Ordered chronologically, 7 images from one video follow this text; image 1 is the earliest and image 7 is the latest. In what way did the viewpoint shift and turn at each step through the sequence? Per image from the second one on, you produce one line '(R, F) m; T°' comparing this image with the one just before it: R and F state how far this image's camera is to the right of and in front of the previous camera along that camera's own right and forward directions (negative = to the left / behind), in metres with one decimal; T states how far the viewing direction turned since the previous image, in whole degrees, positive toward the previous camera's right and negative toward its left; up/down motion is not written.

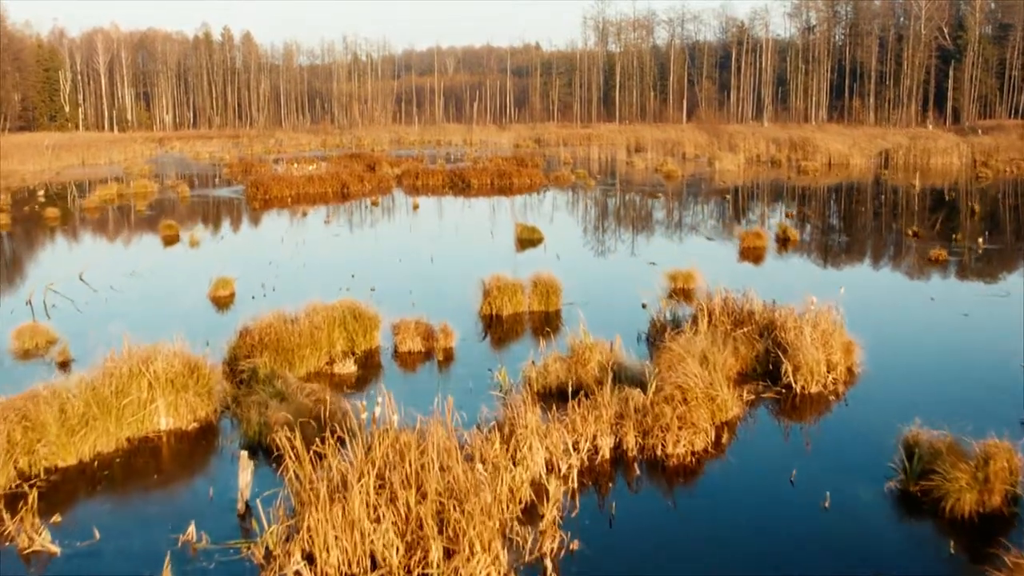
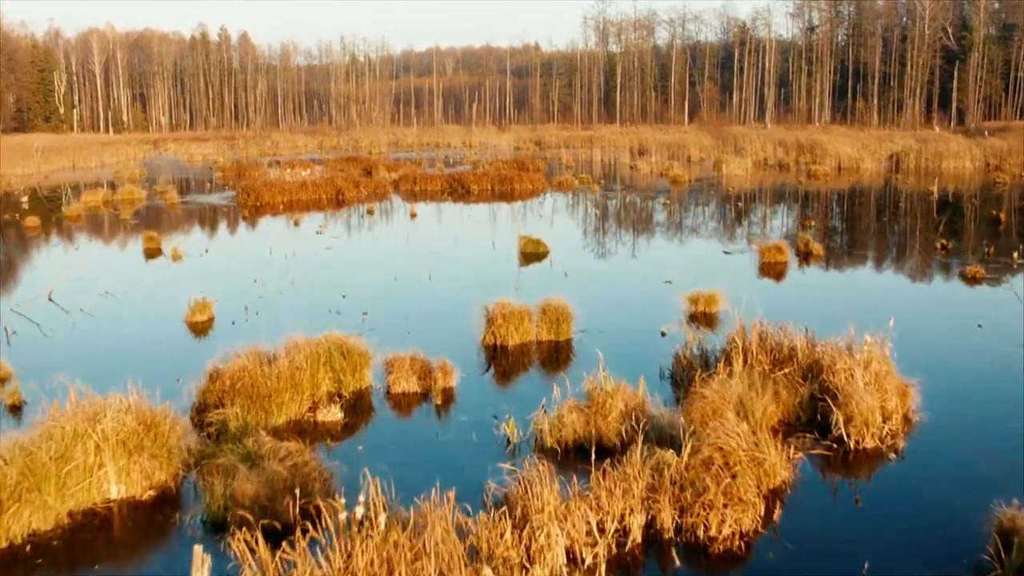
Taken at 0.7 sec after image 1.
(-0.1, +0.8) m; 0°
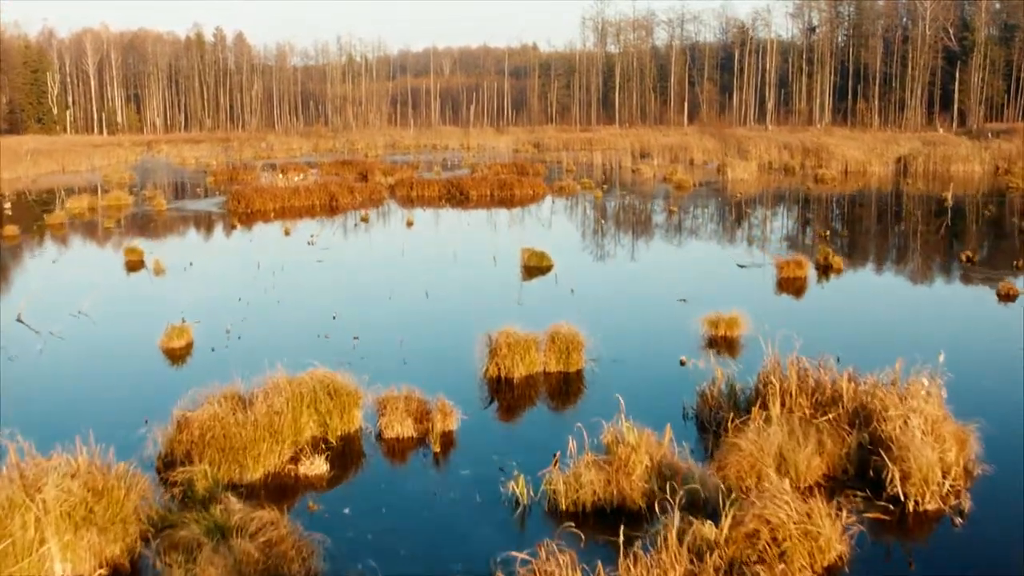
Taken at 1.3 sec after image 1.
(-0.1, +0.6) m; 0°
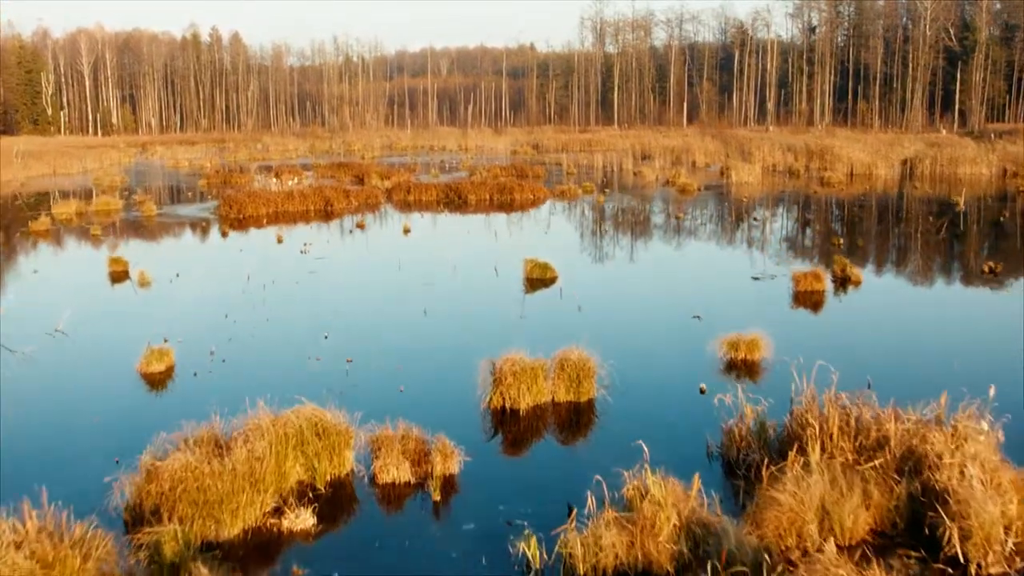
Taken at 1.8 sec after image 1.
(-0.1, +0.5) m; 0°
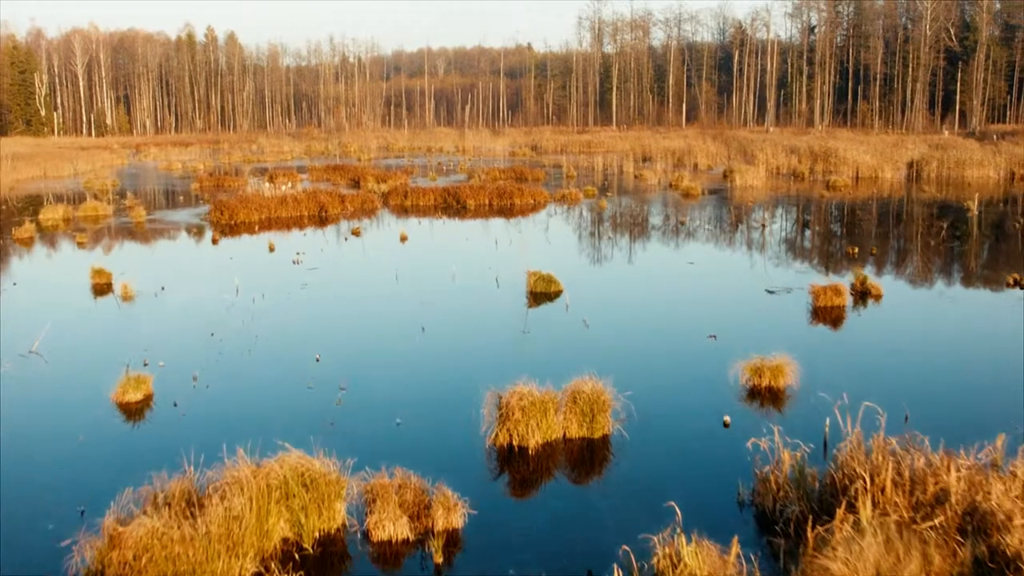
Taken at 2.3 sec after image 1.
(-0.1, +0.5) m; 0°
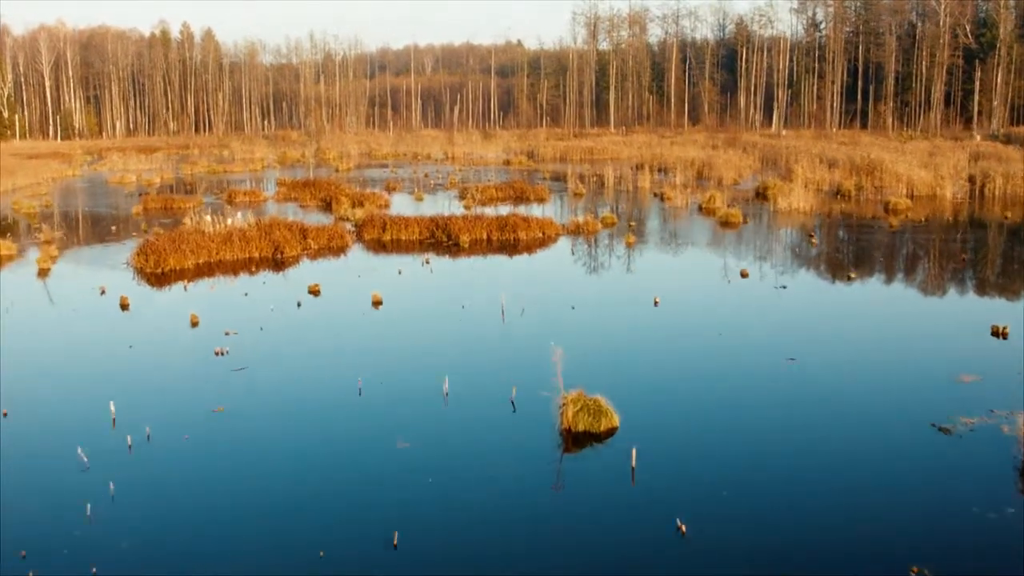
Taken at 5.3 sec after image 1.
(-0.3, +3.6) m; +1°
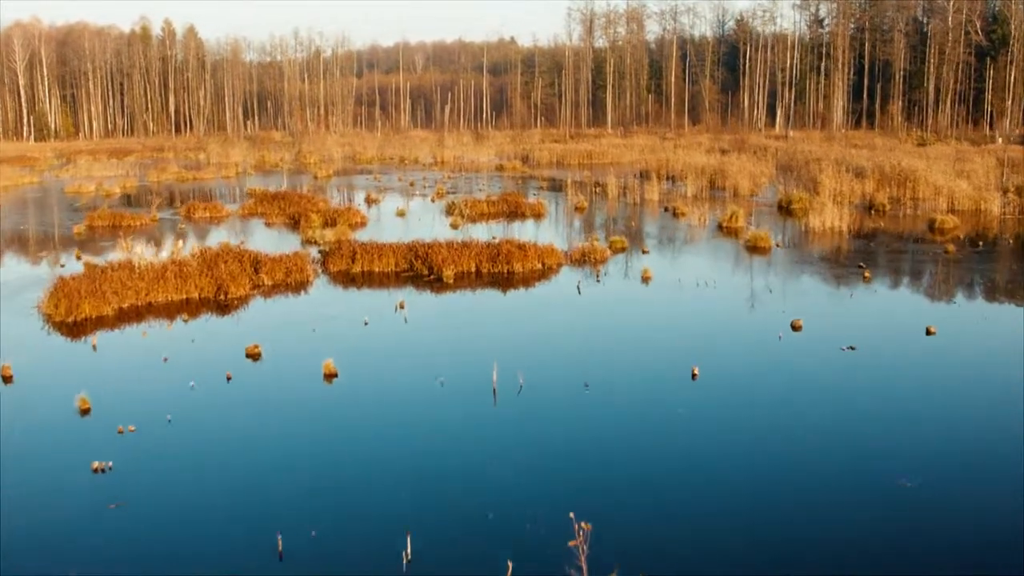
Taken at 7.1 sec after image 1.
(0.0, +2.4) m; 0°
